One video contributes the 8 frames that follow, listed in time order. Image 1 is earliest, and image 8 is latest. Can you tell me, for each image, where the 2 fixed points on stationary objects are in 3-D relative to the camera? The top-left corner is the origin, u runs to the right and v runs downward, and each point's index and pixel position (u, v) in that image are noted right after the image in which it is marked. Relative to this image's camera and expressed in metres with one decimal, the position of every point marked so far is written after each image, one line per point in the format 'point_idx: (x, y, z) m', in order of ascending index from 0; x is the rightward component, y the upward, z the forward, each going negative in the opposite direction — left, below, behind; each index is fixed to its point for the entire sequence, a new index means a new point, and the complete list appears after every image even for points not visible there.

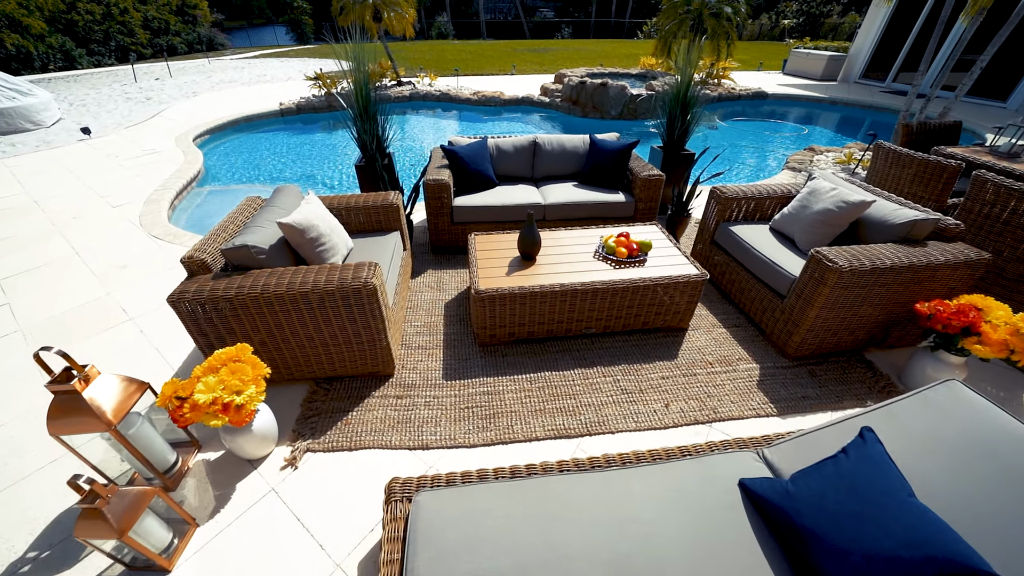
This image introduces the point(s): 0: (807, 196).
0: (+1.9, +0.6, +2.5) m
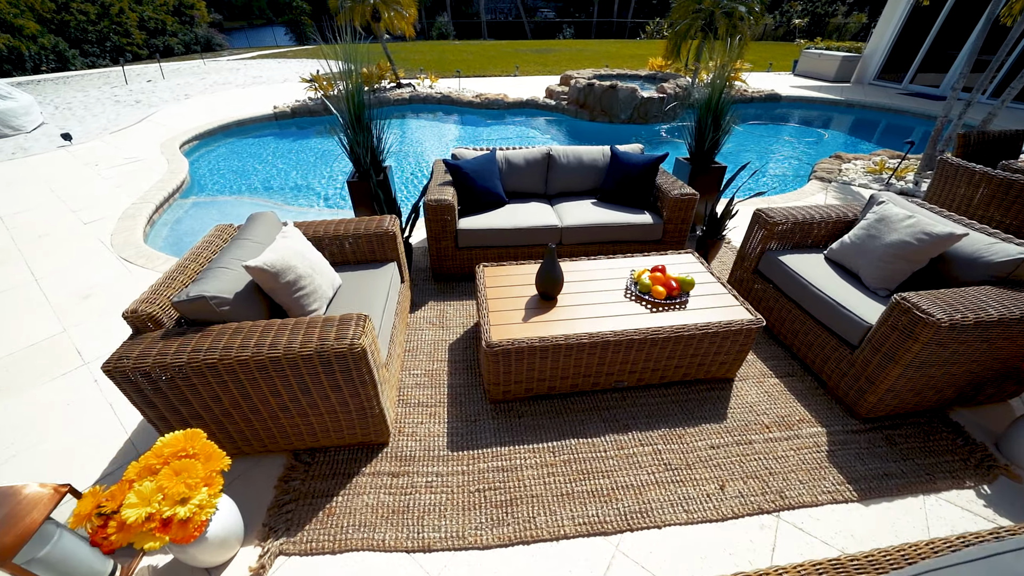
0: (+1.9, +0.3, +2.1) m
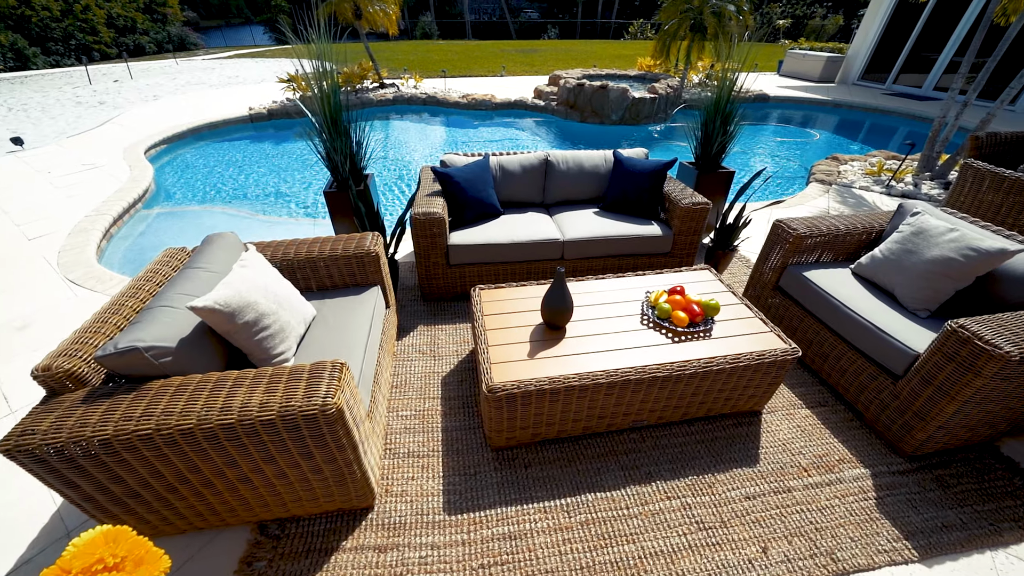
0: (+1.9, +0.3, +1.9) m
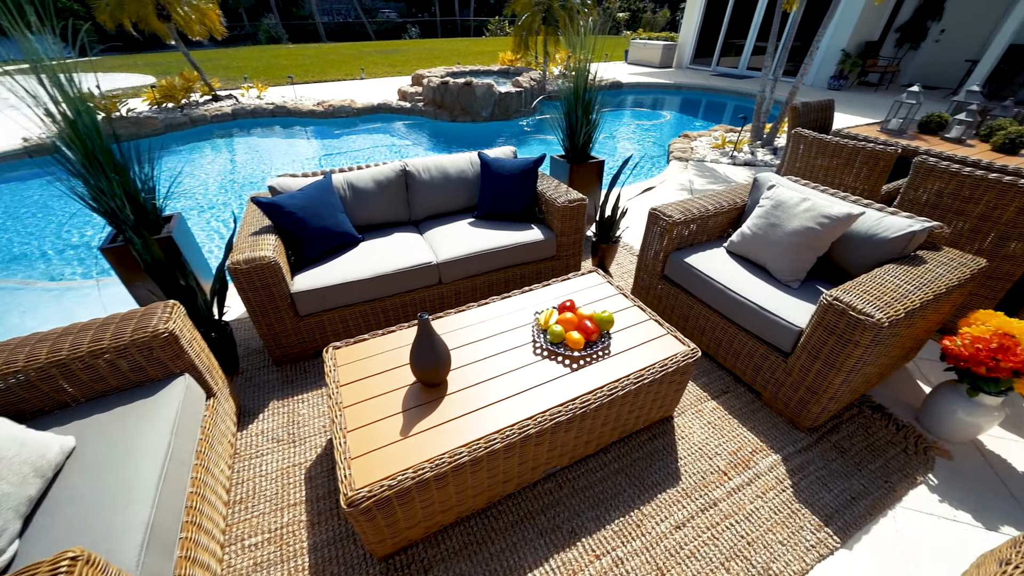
0: (+1.3, +0.4, +2.0) m
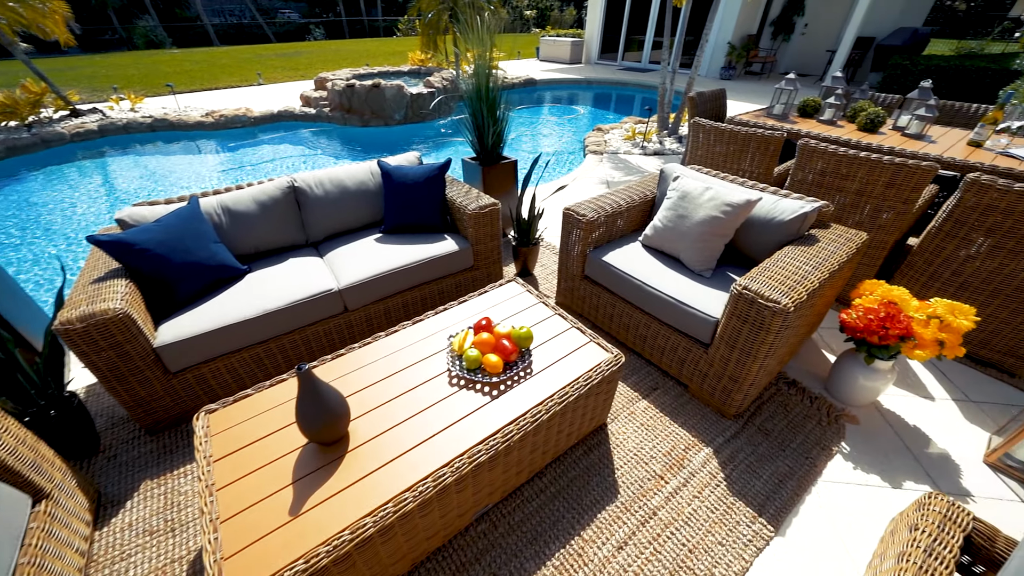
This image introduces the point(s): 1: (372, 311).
0: (+0.8, +0.4, +2.0) m
1: (-0.7, -0.1, +2.1) m
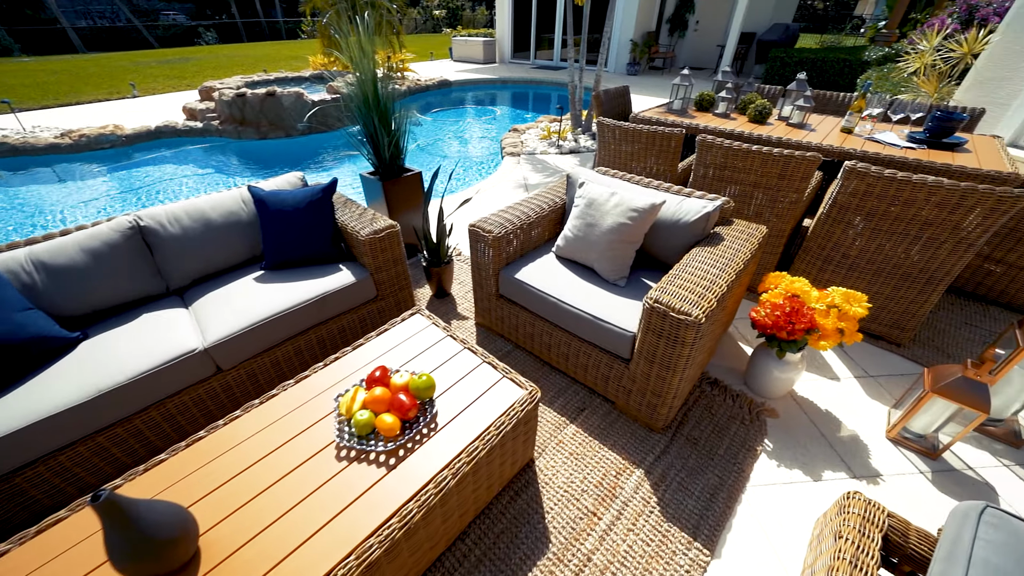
0: (+0.3, +0.4, +1.9) m
1: (-1.2, -0.4, +1.8) m
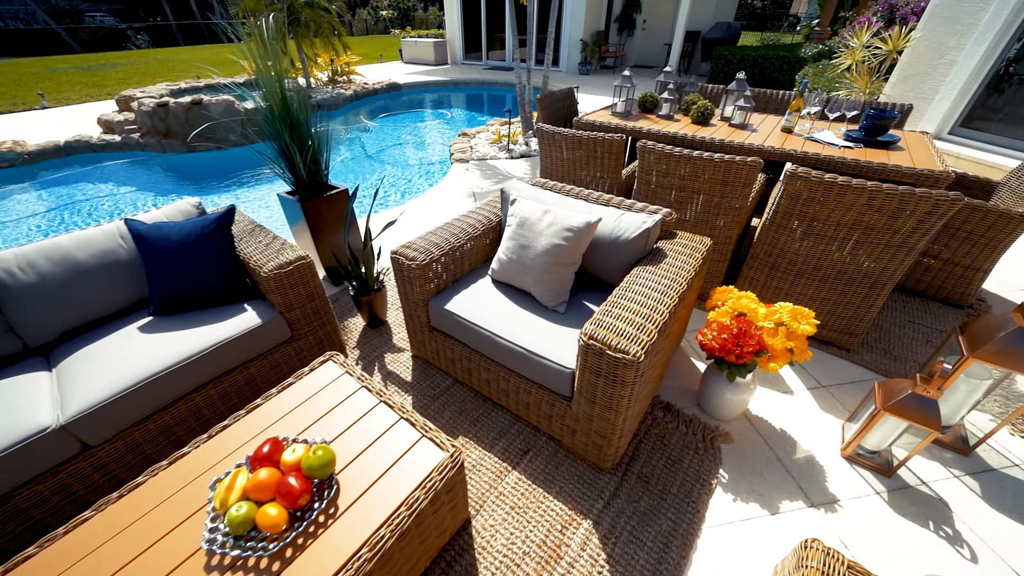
0: (0.0, +0.2, +1.7) m
1: (-1.4, -0.6, +1.5) m
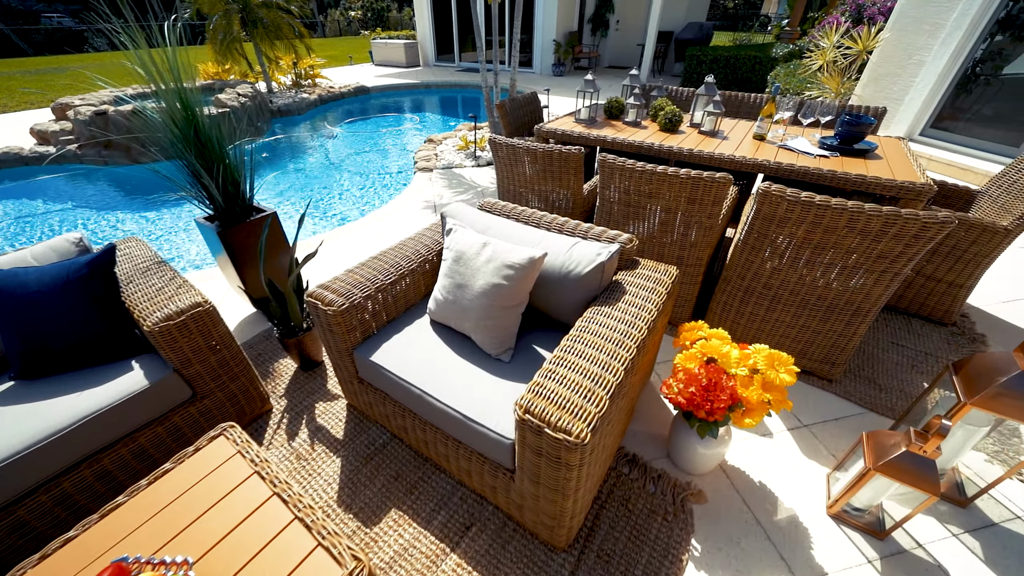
0: (-0.2, +0.1, +1.5) m
1: (-1.6, -0.8, +1.2) m
